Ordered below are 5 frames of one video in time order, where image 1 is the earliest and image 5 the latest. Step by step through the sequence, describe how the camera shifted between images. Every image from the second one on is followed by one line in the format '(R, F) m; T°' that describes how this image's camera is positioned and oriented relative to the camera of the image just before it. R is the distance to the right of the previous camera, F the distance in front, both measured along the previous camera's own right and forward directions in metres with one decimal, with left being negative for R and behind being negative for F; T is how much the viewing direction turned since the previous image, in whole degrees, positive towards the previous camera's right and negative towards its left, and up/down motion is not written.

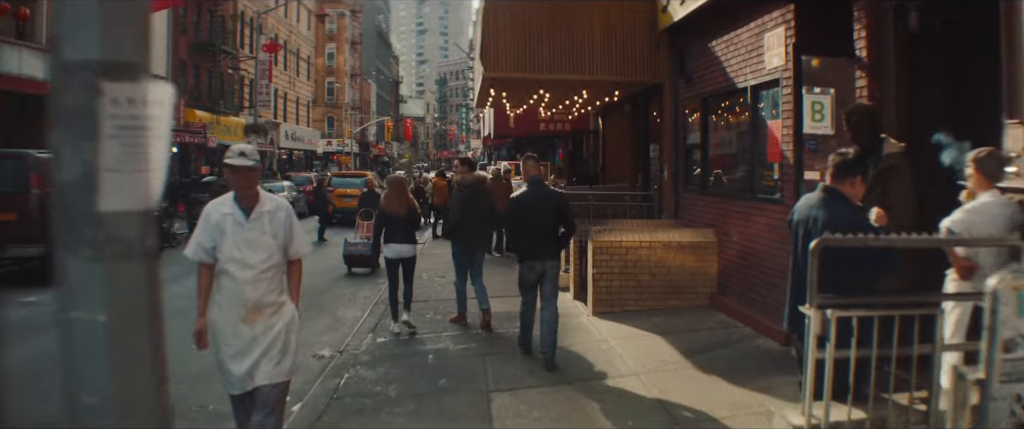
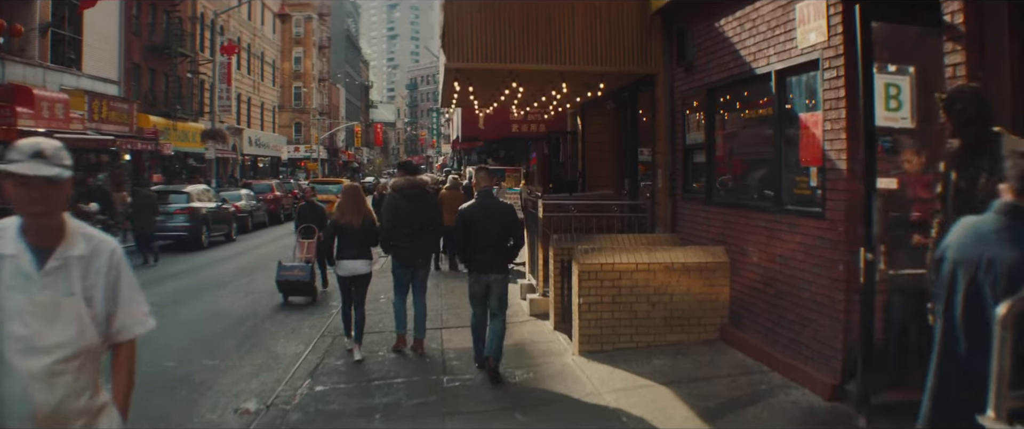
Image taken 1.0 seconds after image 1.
(0.0, +1.6) m; +1°
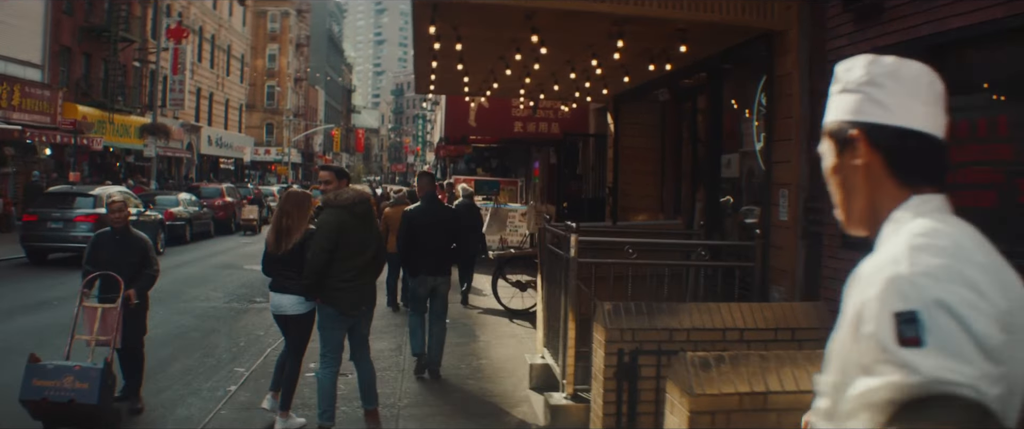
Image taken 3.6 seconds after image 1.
(-0.2, +3.9) m; +1°
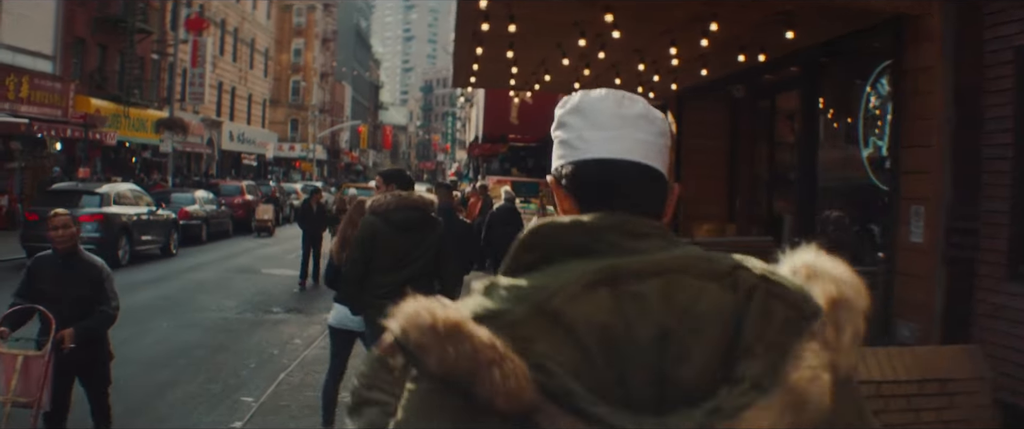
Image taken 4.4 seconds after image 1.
(-0.1, +1.3) m; -1°
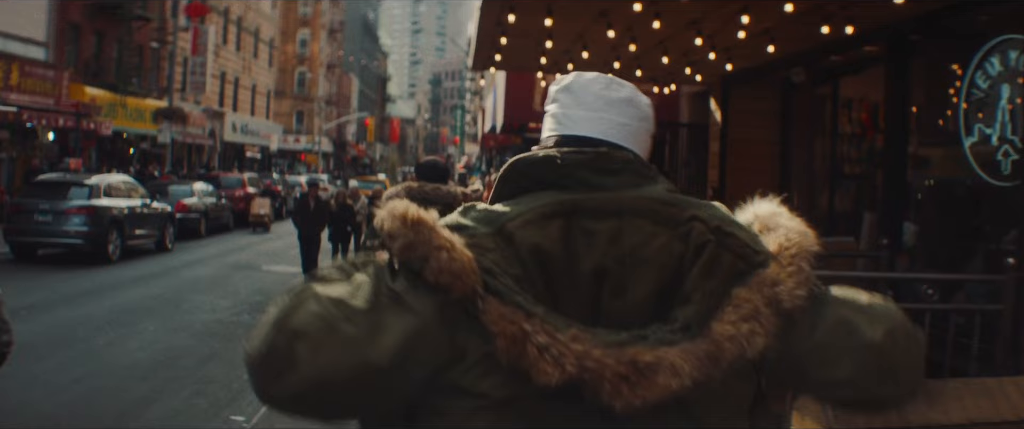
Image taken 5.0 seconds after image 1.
(-0.1, +1.0) m; 0°
